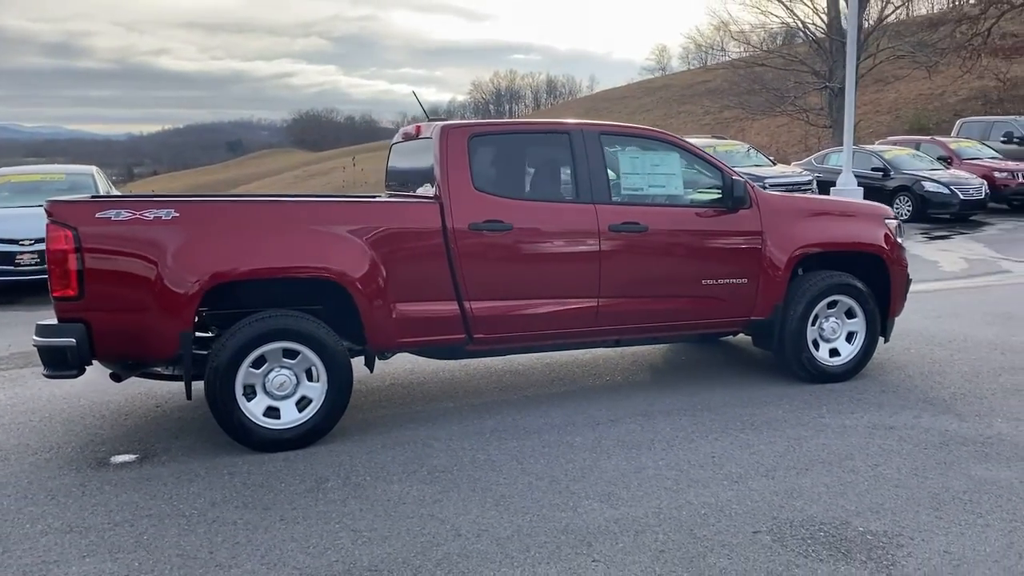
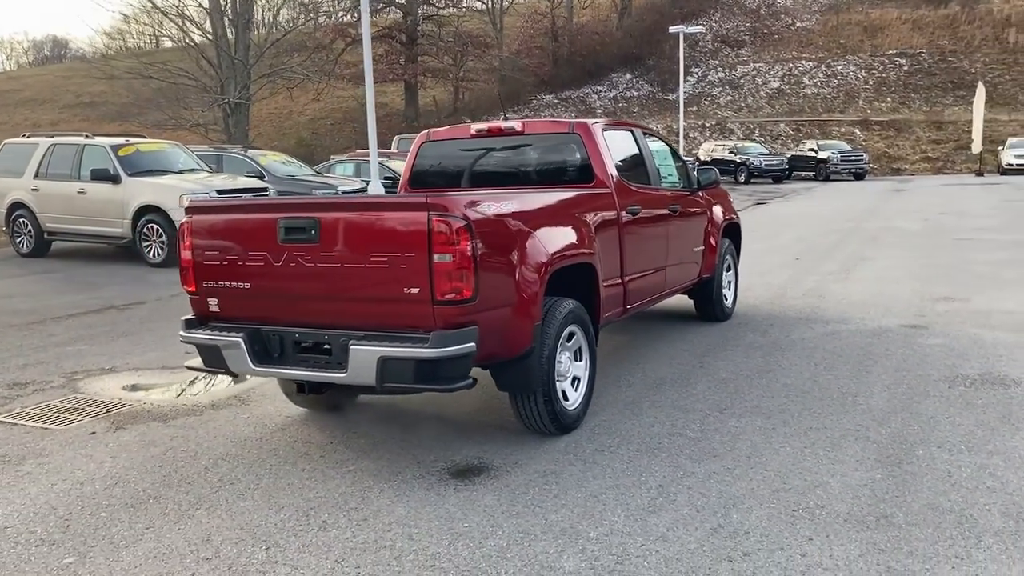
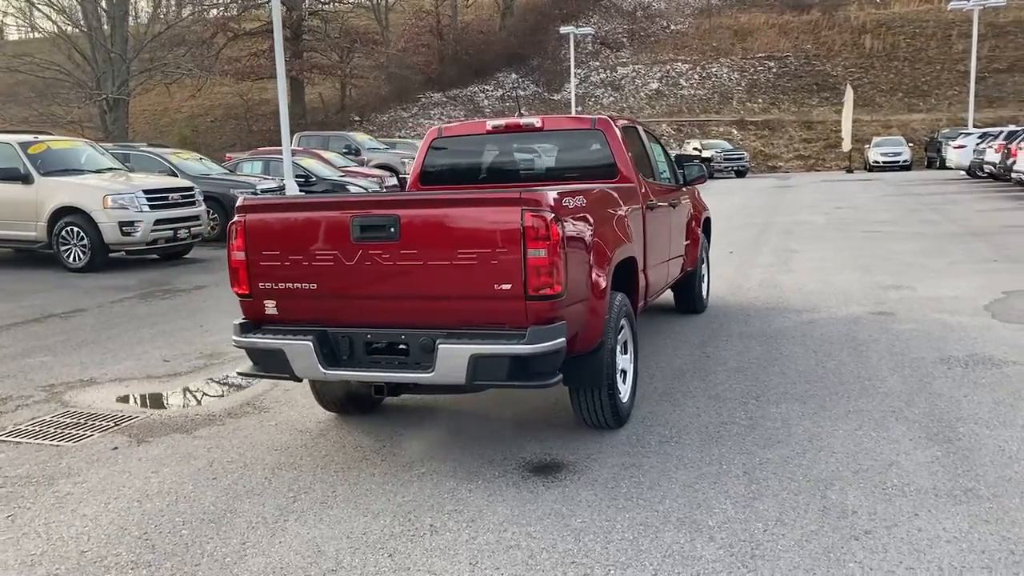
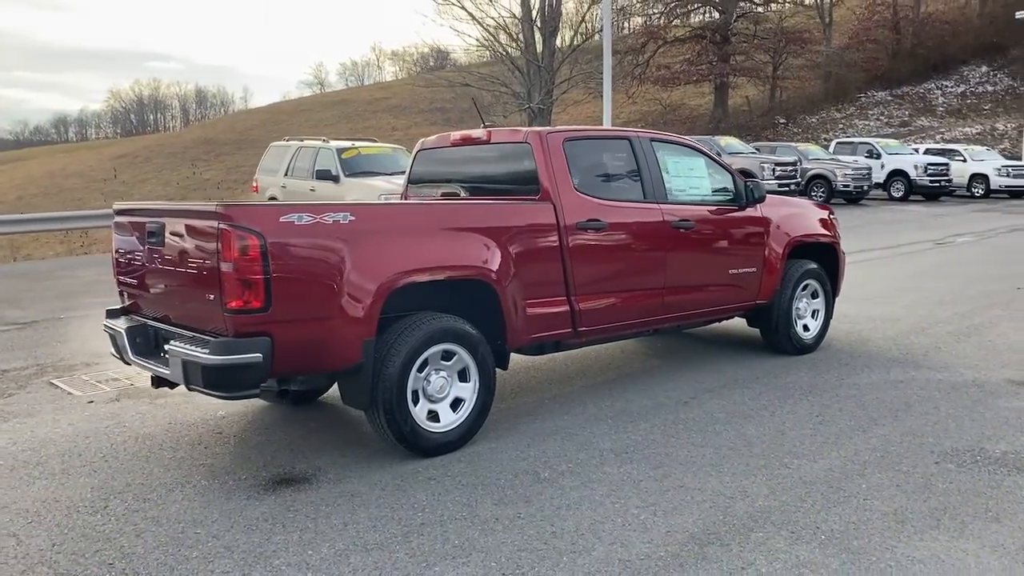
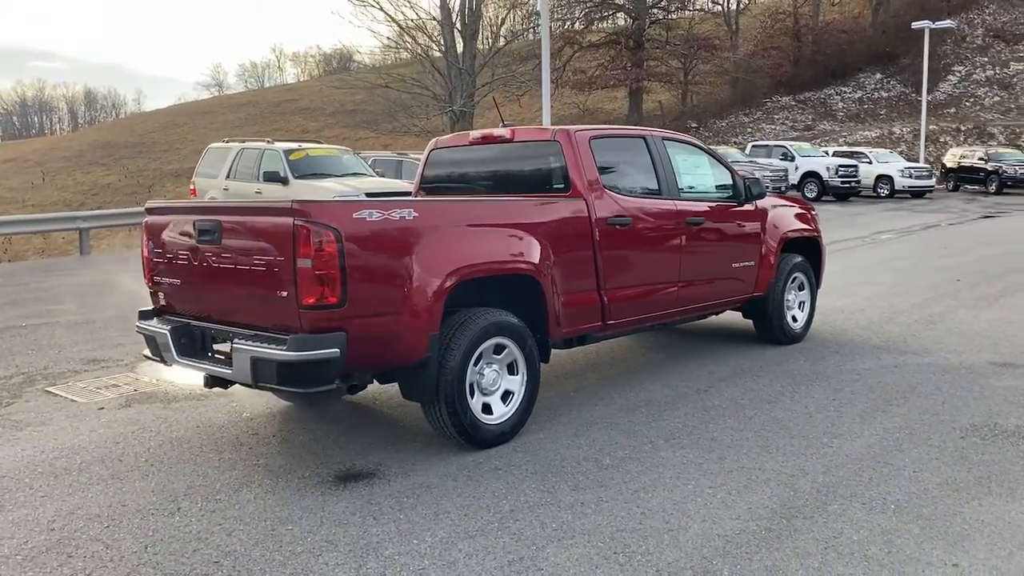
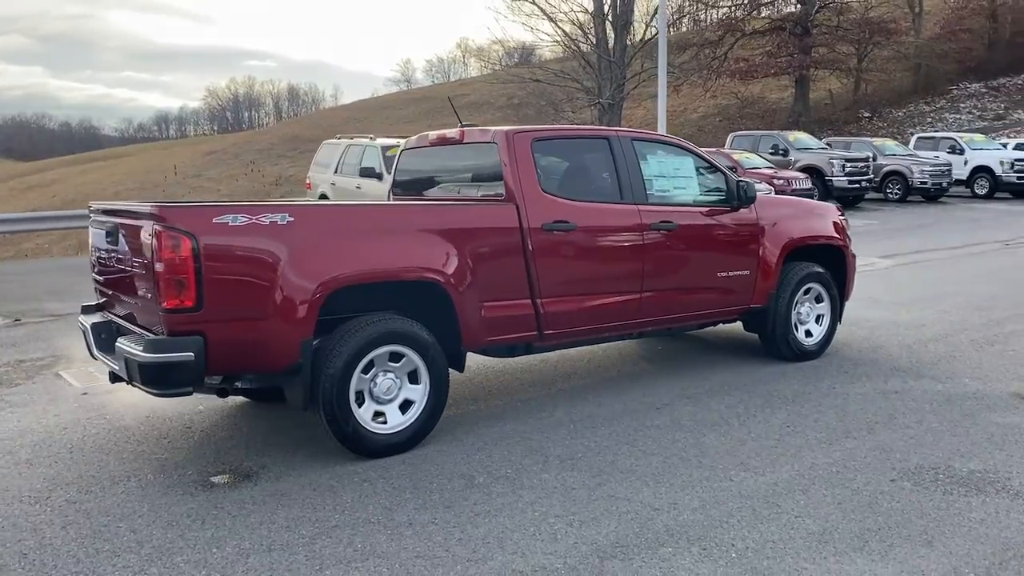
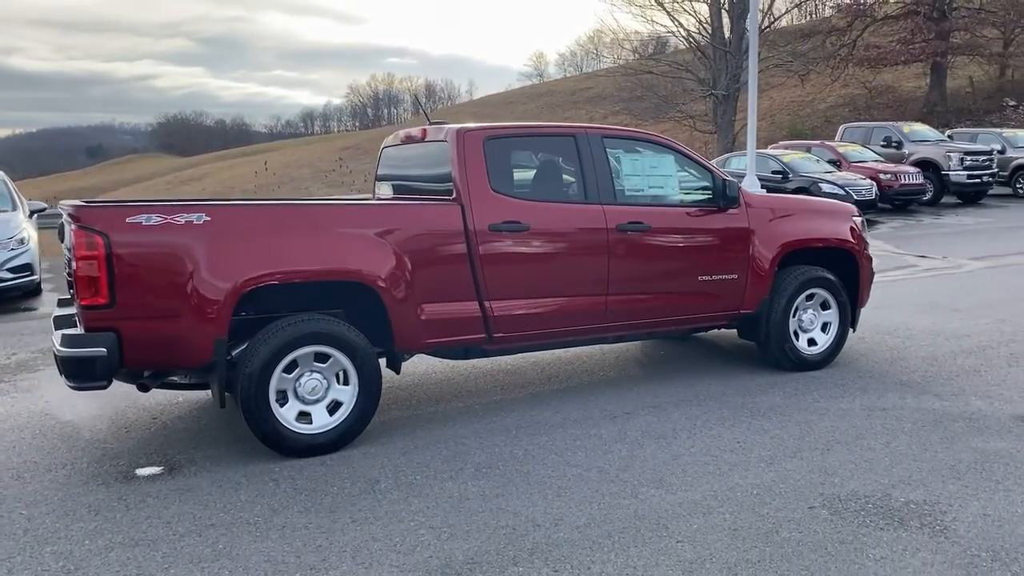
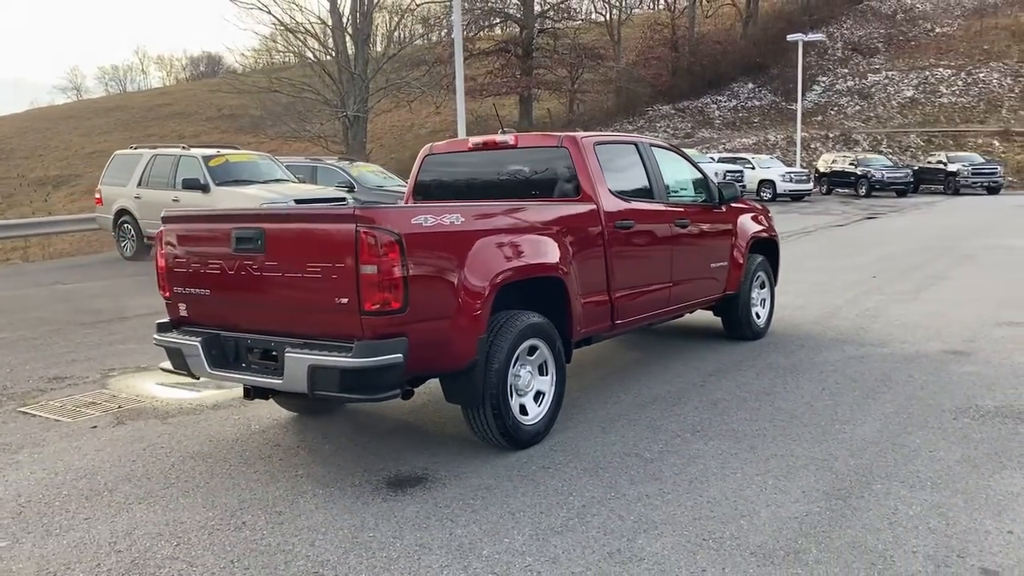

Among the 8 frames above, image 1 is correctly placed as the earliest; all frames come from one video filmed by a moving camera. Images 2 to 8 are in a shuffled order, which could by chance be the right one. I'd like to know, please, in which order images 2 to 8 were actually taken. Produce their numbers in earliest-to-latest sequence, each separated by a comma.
7, 6, 4, 5, 8, 2, 3
